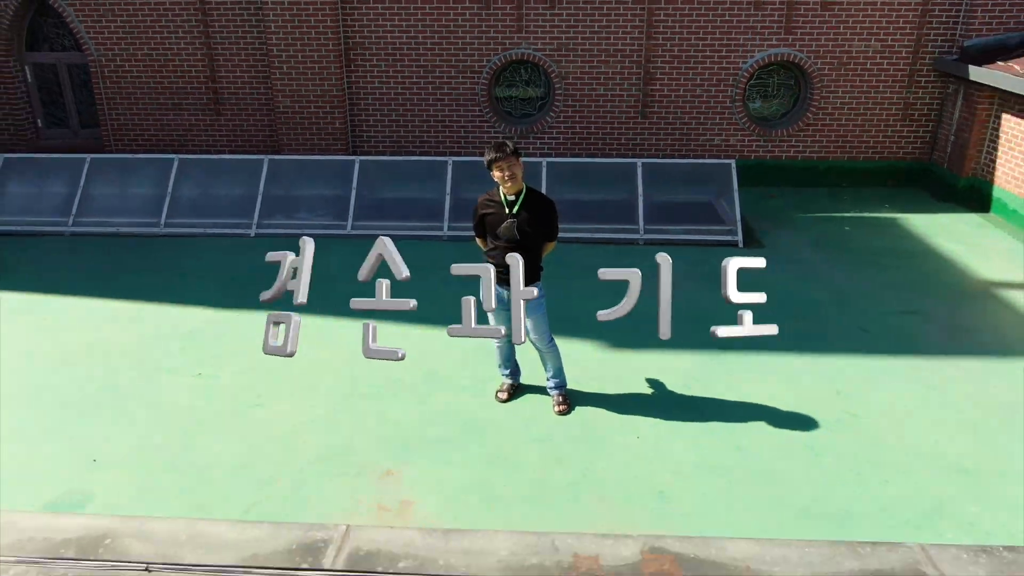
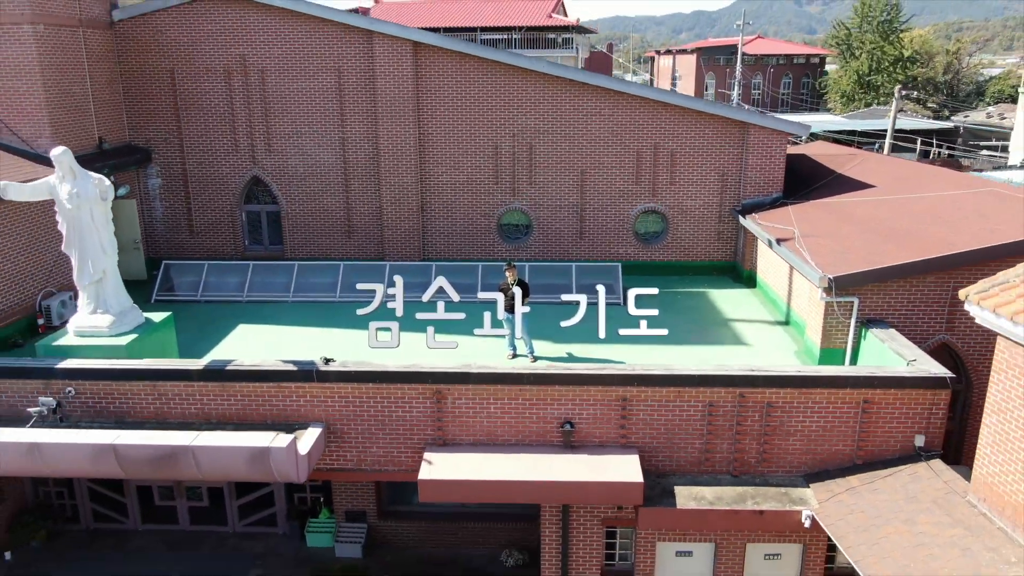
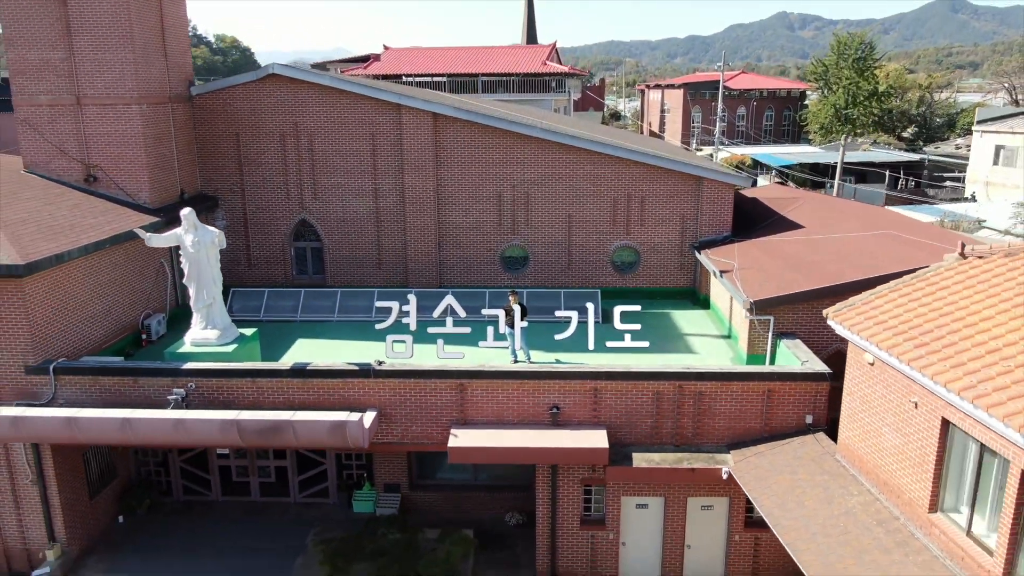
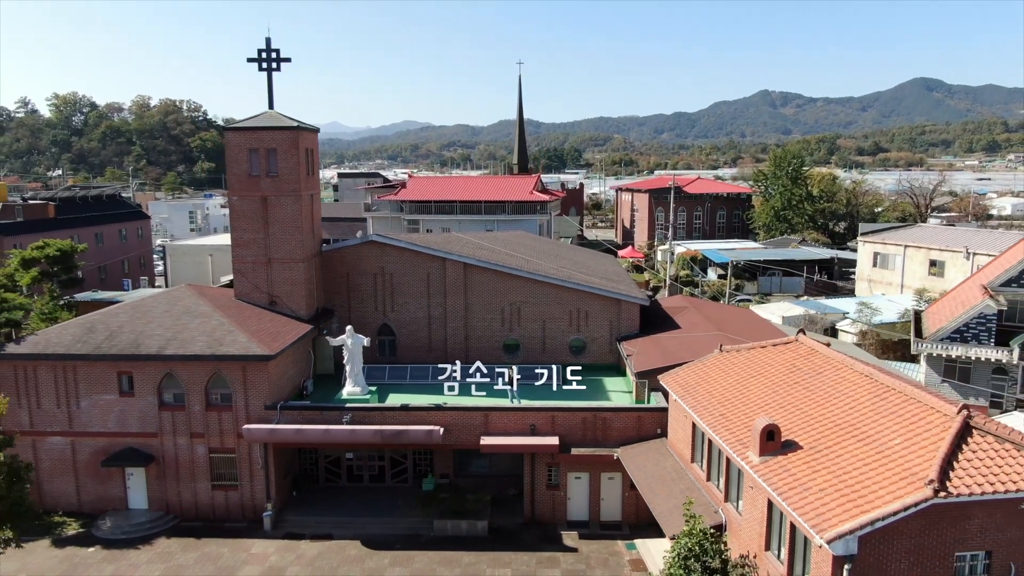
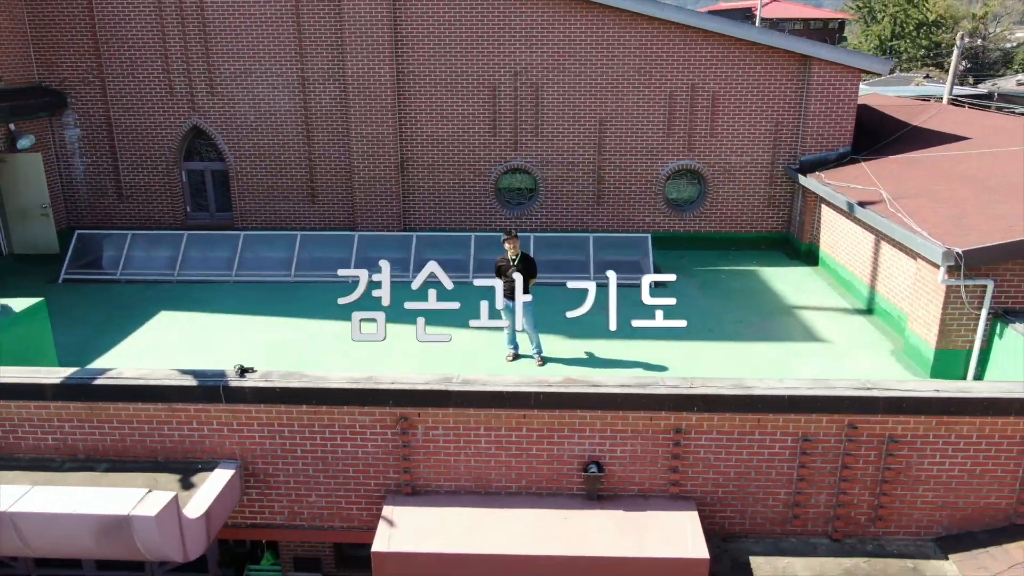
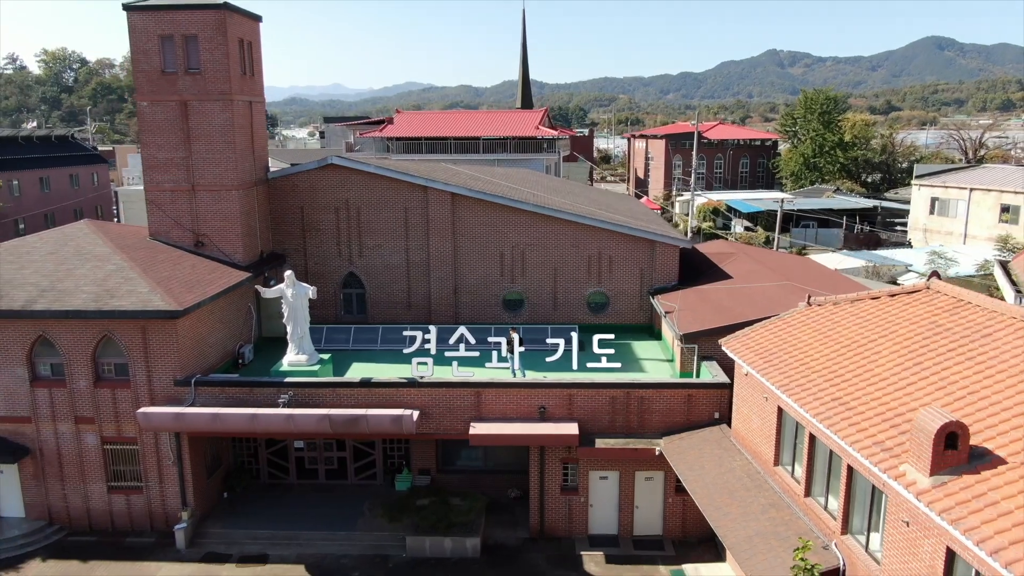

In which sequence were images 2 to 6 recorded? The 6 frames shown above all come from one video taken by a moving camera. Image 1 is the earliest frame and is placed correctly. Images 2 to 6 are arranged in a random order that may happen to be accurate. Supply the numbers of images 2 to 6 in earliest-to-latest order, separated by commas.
5, 2, 3, 6, 4
